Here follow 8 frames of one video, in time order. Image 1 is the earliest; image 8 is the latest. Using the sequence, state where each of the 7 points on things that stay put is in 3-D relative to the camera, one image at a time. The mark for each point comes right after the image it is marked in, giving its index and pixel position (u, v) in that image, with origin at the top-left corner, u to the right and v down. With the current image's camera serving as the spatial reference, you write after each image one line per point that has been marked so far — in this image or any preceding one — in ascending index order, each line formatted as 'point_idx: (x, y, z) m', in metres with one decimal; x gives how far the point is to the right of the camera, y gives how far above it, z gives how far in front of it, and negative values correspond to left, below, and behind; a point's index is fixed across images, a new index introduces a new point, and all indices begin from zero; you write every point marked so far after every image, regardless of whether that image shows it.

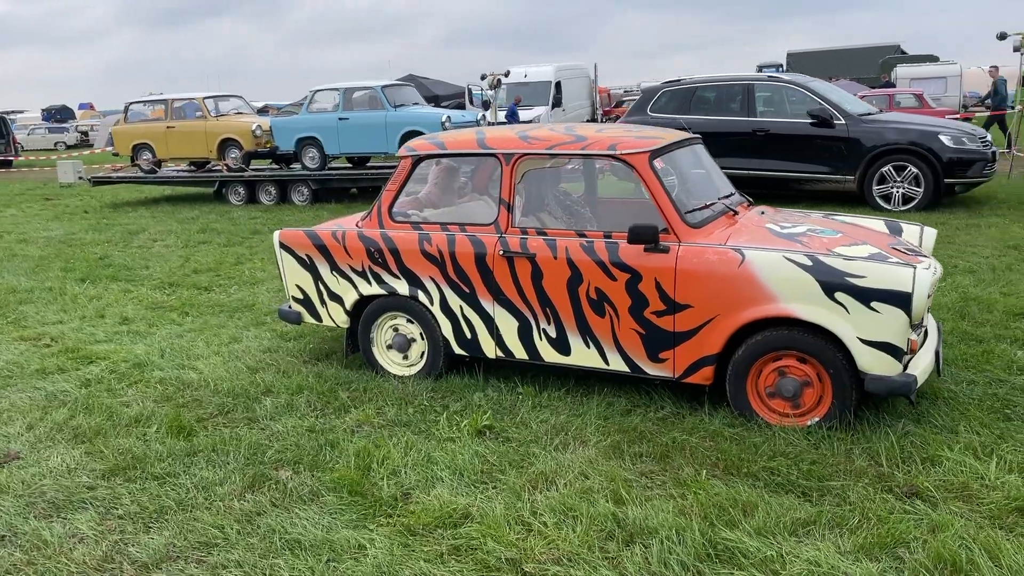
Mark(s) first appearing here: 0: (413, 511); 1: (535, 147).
0: (-0.3, -0.8, +3.0) m
1: (+0.1, +0.7, +4.1) m
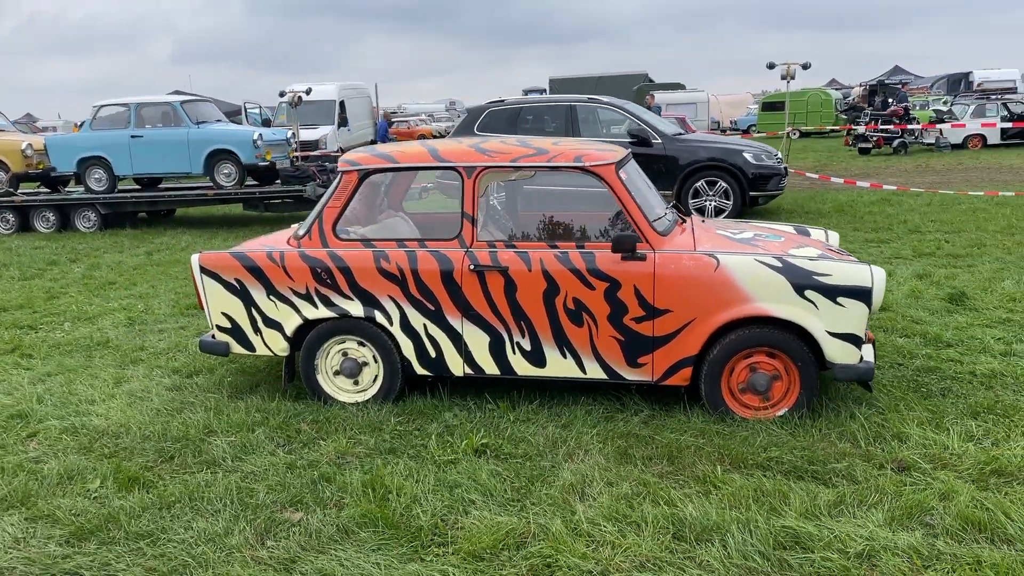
0: (-0.2, -0.8, +2.9) m
1: (-0.1, +0.6, +4.1) m
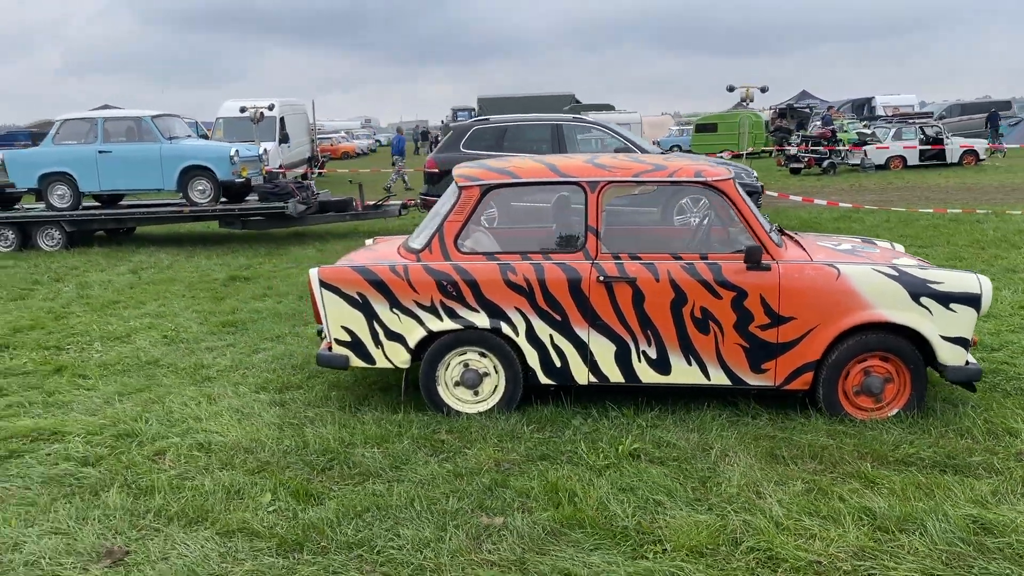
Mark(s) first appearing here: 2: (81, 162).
0: (+0.6, -0.9, +3.0) m
1: (+0.5, +0.6, +4.2) m
2: (-6.9, +2.0, +13.7) m
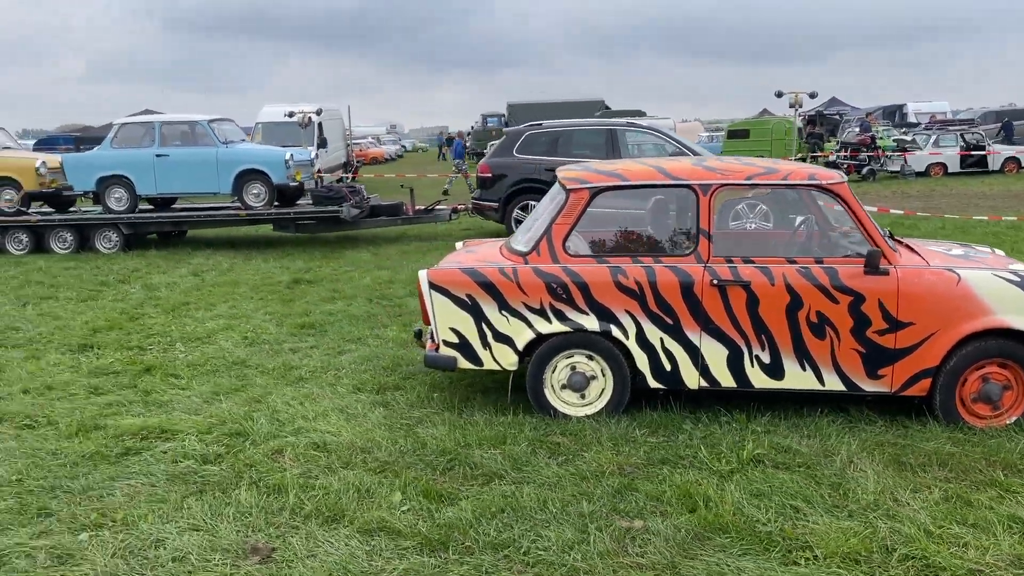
0: (+1.1, -0.9, +2.9) m
1: (+1.1, +0.5, +4.2) m
2: (-6.1, +2.0, +13.9) m
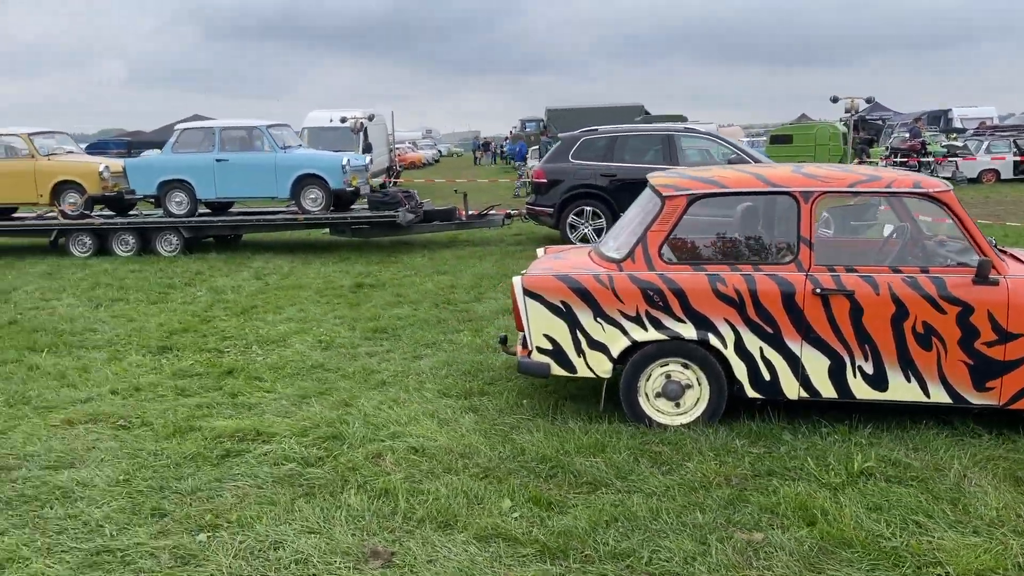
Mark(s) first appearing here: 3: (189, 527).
0: (+1.5, -0.9, +2.9) m
1: (+1.6, +0.5, +4.1) m
2: (-5.2, +1.9, +14.1) m
3: (-1.3, -1.0, +3.4) m
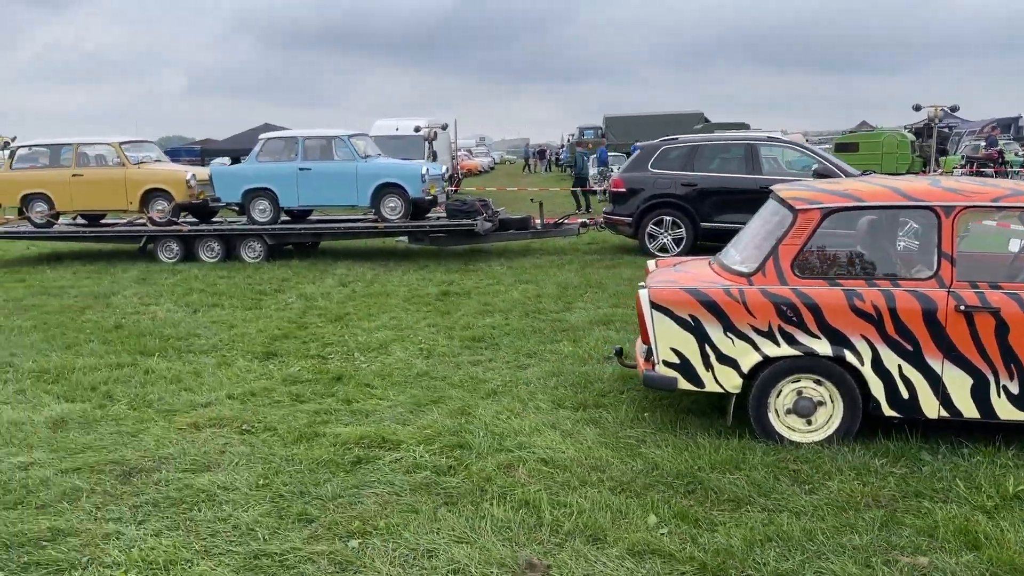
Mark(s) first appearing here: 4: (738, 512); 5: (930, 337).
0: (+2.0, -1.0, +2.8) m
1: (+2.2, +0.4, +4.0) m
2: (-3.9, +1.8, +14.4) m
3: (-0.7, -1.0, +3.5) m
4: (+0.9, -0.9, +3.5) m
5: (+1.9, -0.2, +4.0) m
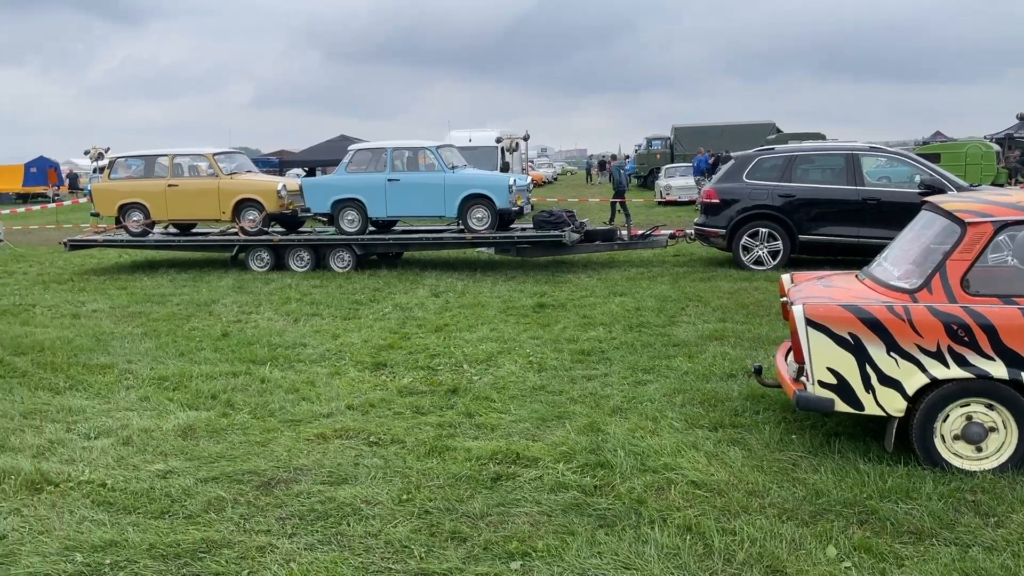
0: (+2.6, -1.0, +2.5) m
1: (+2.9, +0.3, +3.7) m
2: (-2.4, +1.7, +14.5) m
3: (-0.1, -1.1, +3.4) m
4: (+1.6, -1.0, +3.2) m
5: (+2.6, -0.3, +3.7) m
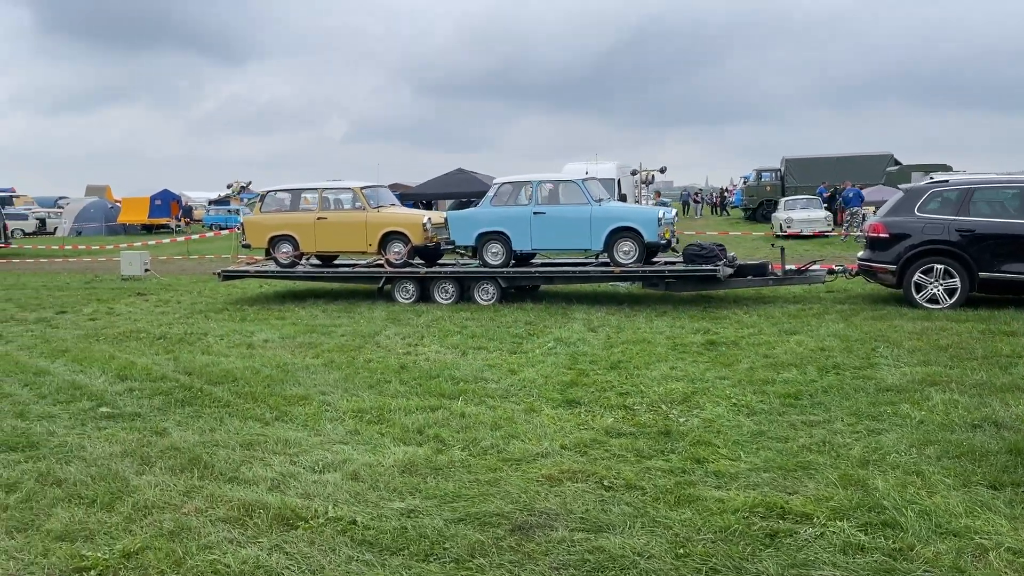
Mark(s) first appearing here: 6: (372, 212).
0: (+3.7, -1.2, +1.9) m
1: (+4.1, +0.1, +3.2) m
2: (+0.1, +1.1, +14.5) m
3: (+1.1, -1.2, +3.1) m
4: (+2.7, -1.2, +2.8) m
5: (+3.8, -0.5, +3.1) m
6: (-2.6, +1.4, +15.8) m
